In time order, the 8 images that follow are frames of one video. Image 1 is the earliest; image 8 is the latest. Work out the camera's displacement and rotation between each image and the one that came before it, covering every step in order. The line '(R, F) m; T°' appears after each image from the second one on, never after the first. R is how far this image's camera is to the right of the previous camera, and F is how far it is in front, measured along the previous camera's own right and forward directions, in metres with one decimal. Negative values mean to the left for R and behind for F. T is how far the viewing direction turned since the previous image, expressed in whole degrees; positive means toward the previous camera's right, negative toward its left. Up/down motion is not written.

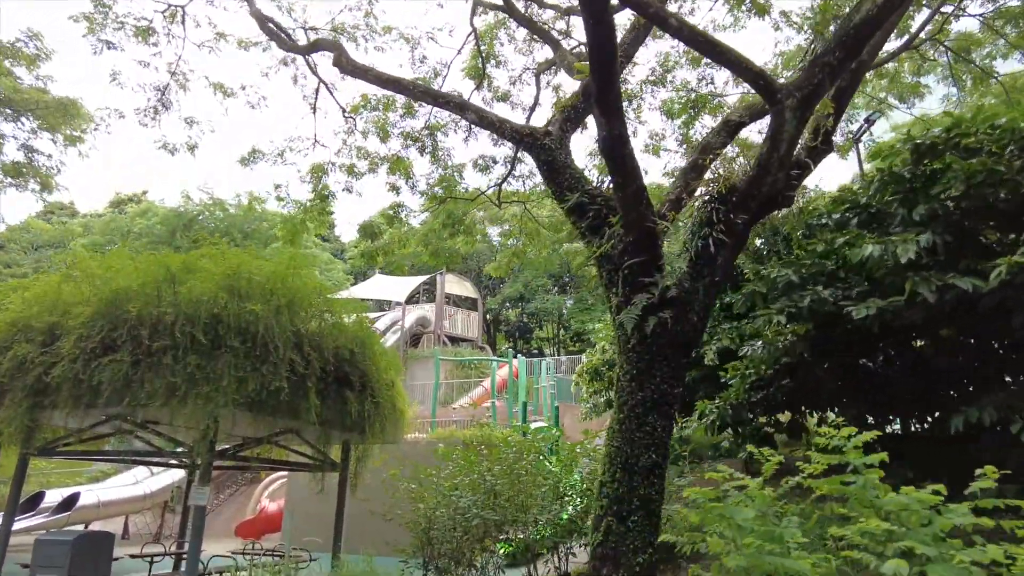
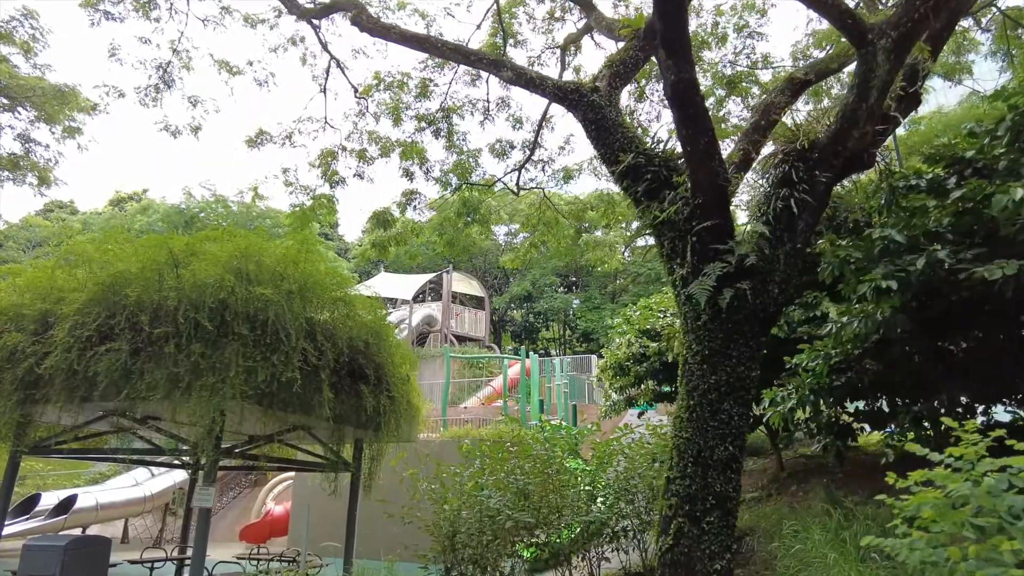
(-0.3, +0.5) m; 0°
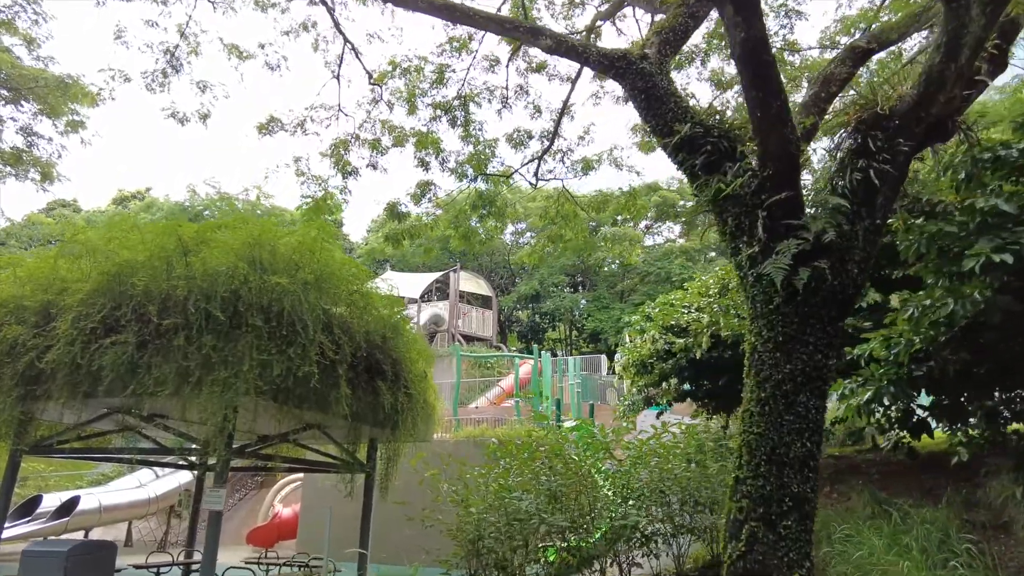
(-0.2, +0.3) m; 0°
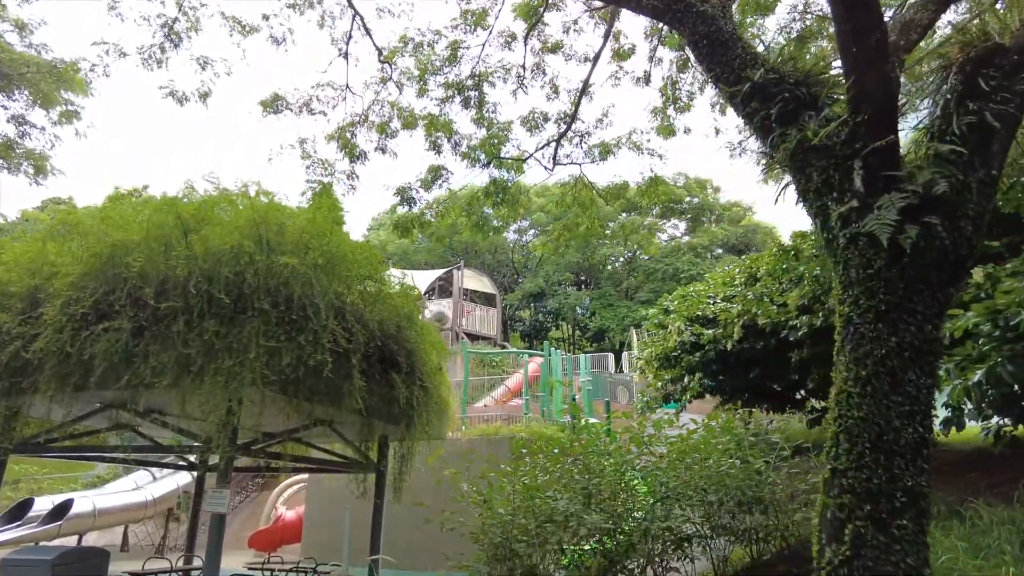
(-0.2, +0.4) m; 0°
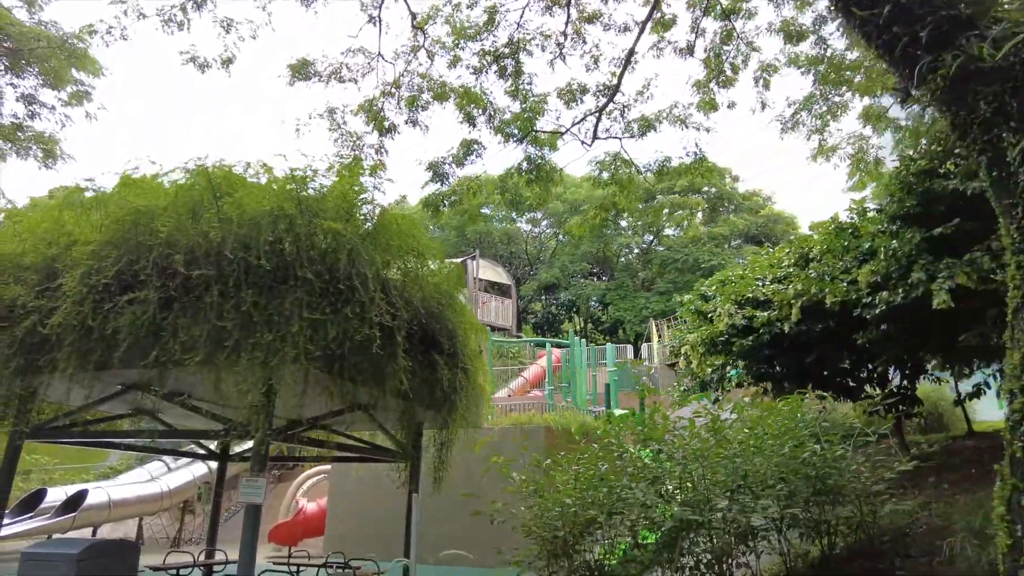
(-0.4, +0.4) m; 0°
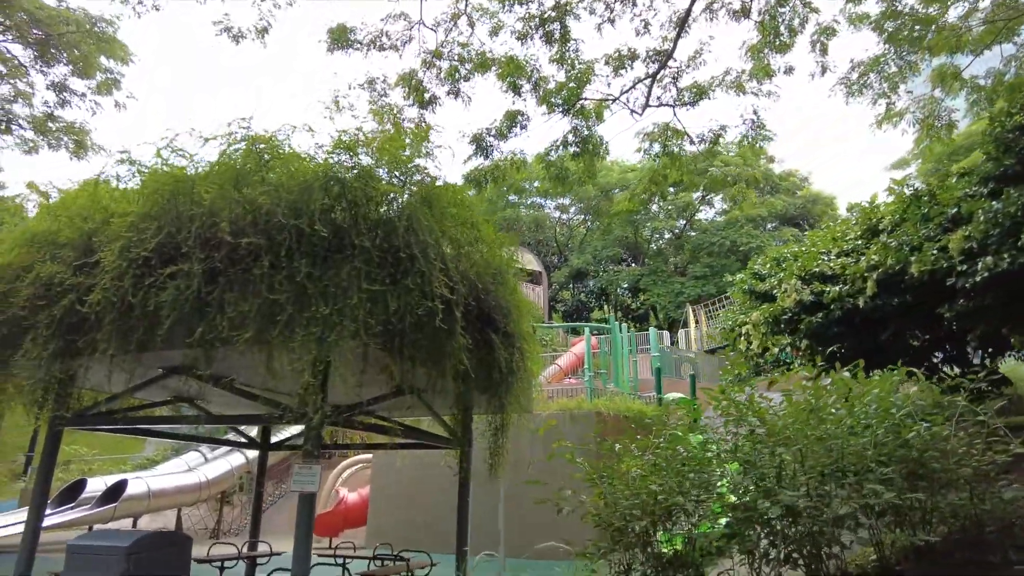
(-0.3, +0.4) m; -2°
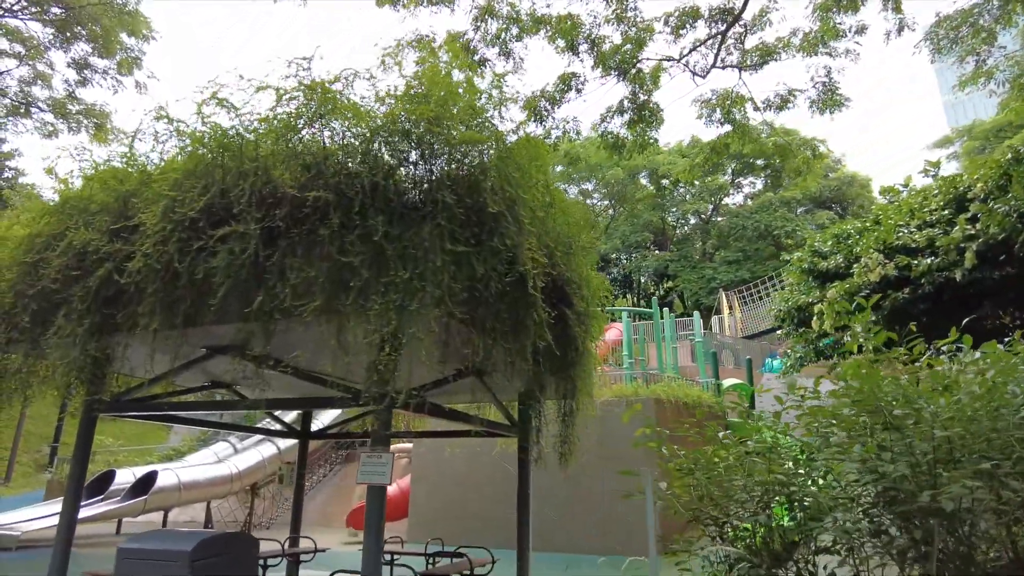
(-0.5, +0.5) m; -1°
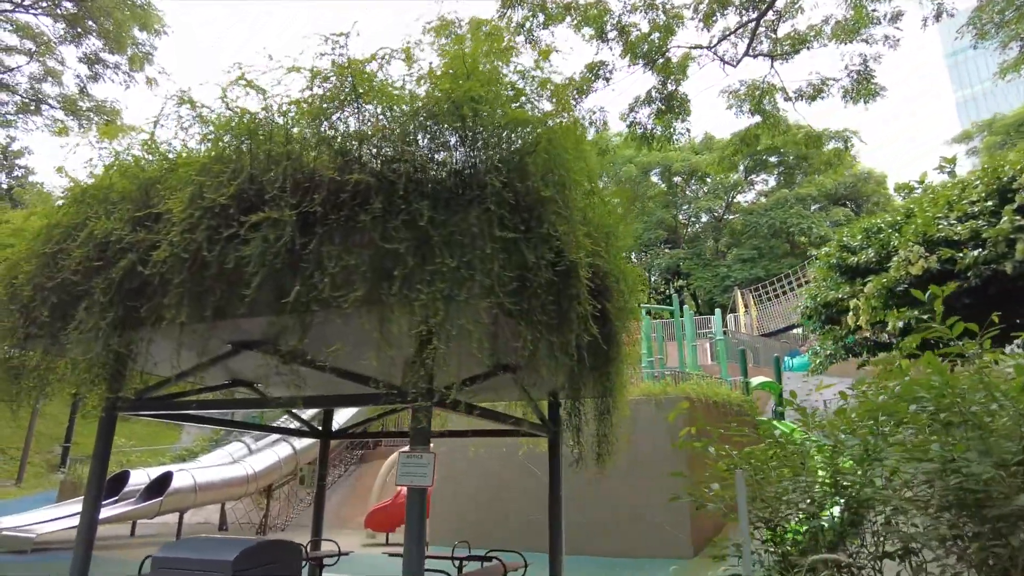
(-0.2, +0.2) m; 0°
